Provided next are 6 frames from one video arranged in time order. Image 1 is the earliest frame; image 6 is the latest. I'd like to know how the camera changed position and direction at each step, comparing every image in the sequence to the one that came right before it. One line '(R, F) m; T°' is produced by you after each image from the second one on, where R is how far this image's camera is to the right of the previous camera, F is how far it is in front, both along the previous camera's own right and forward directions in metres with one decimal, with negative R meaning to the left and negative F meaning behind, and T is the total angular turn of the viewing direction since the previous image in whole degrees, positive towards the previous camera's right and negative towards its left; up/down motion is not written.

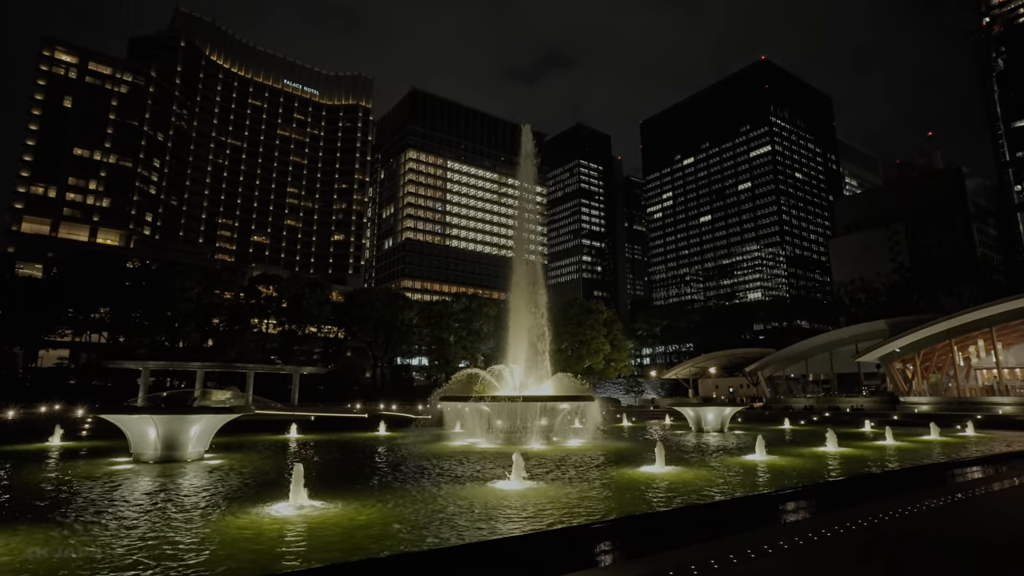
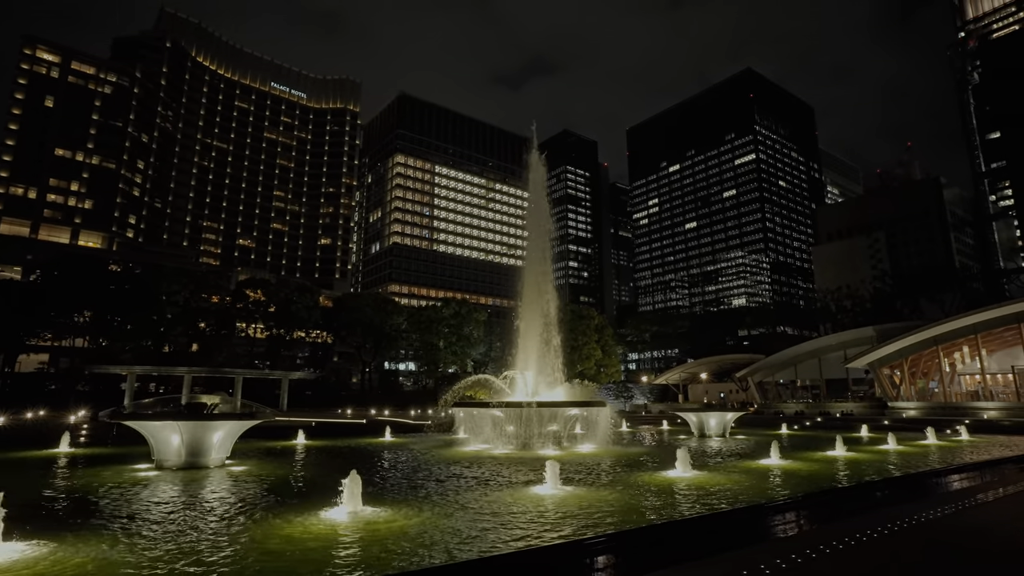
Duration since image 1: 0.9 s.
(-0.6, -0.1) m; +2°
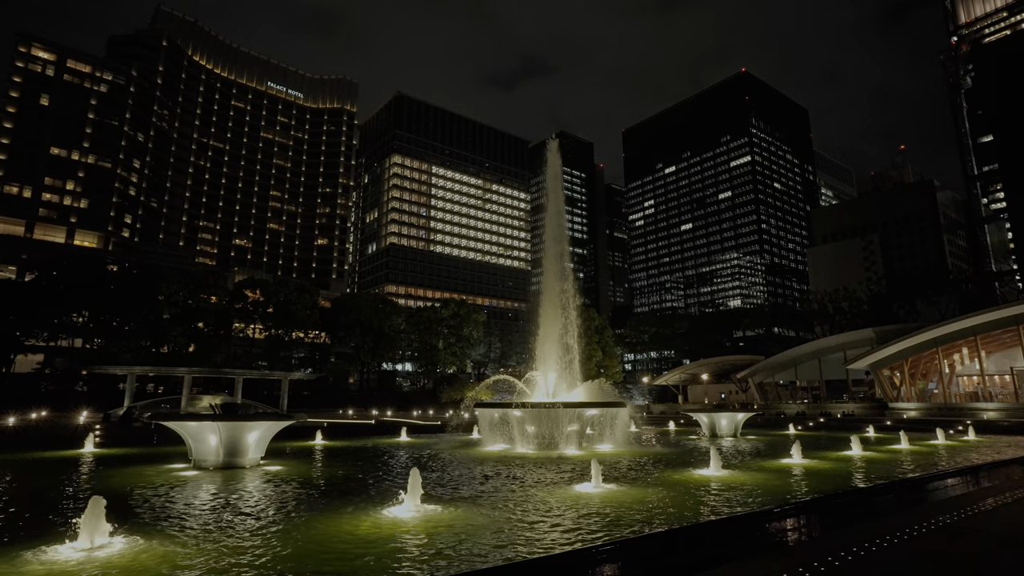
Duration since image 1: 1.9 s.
(-0.6, -0.2) m; +1°
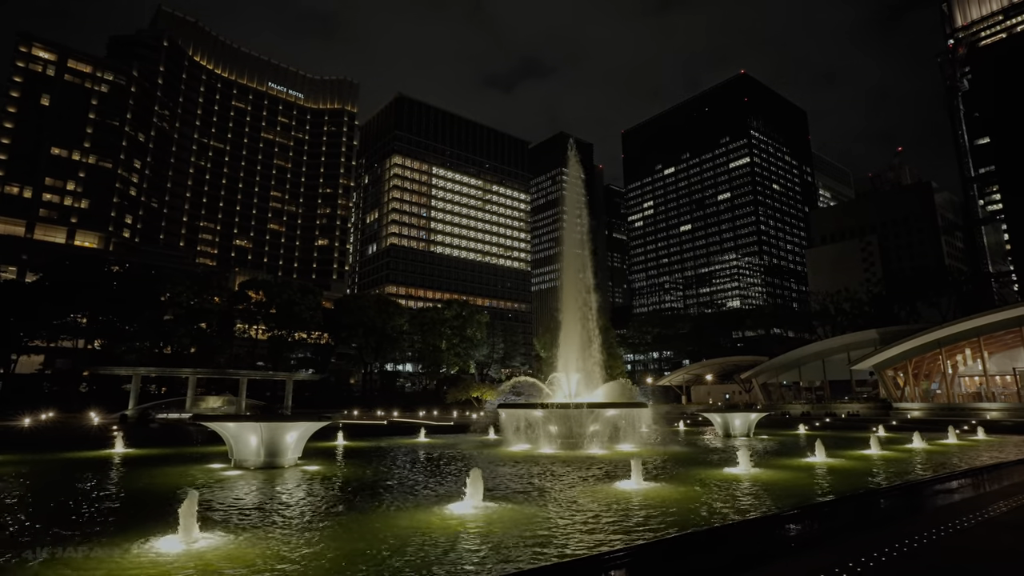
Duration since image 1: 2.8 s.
(-0.6, -0.2) m; 0°
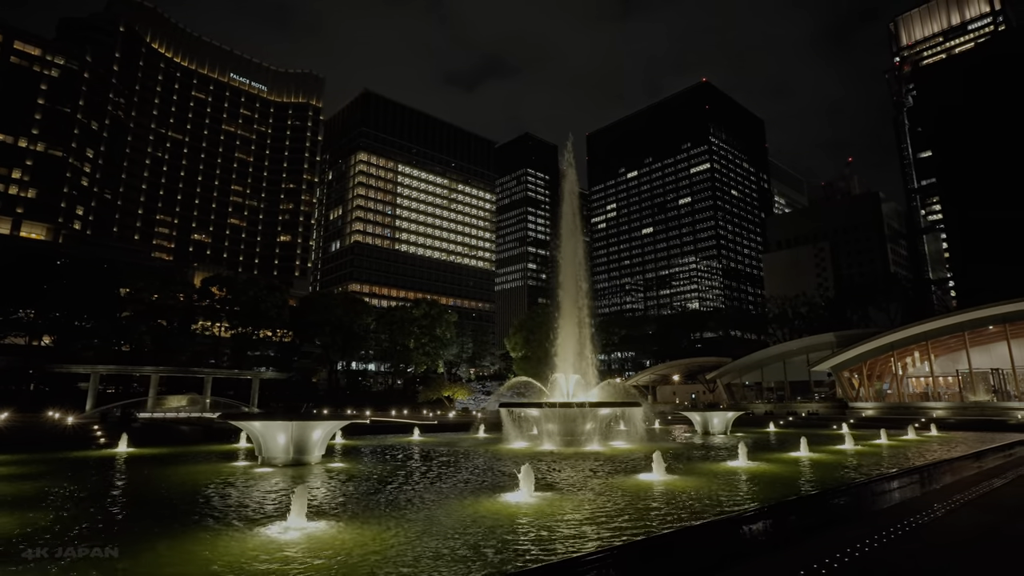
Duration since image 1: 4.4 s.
(-1.0, -0.6) m; +4°
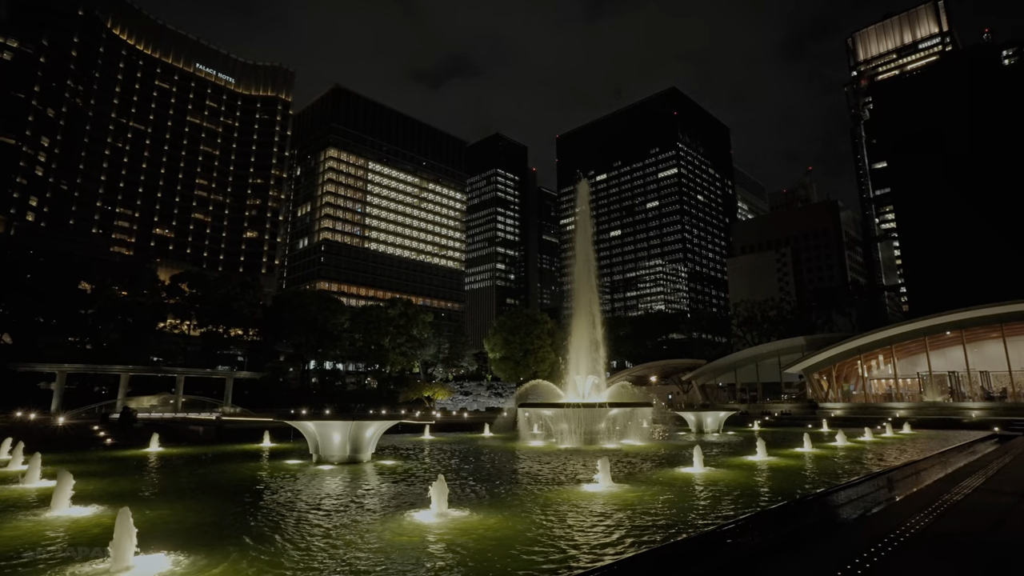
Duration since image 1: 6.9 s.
(-1.5, -0.6) m; +4°
